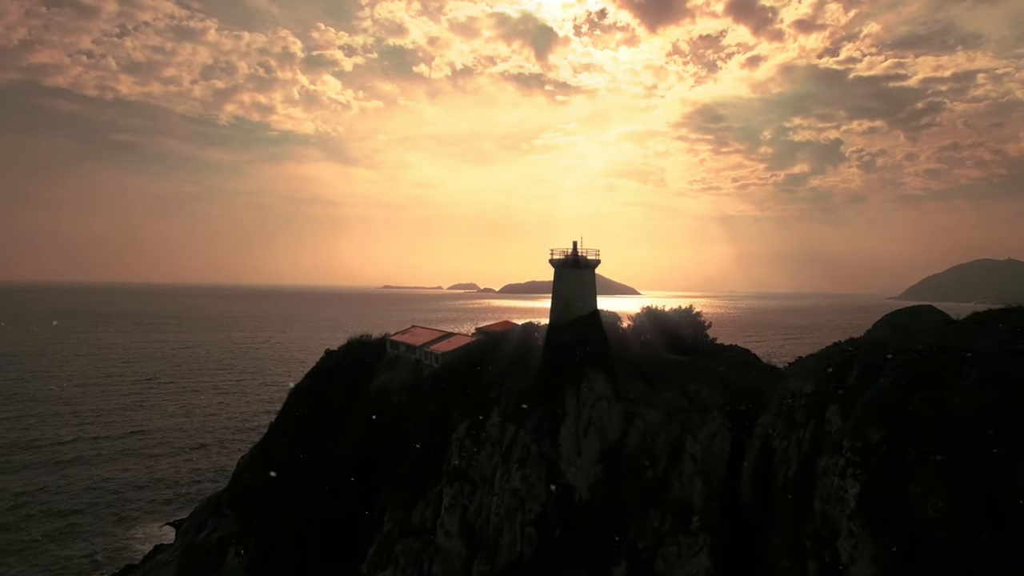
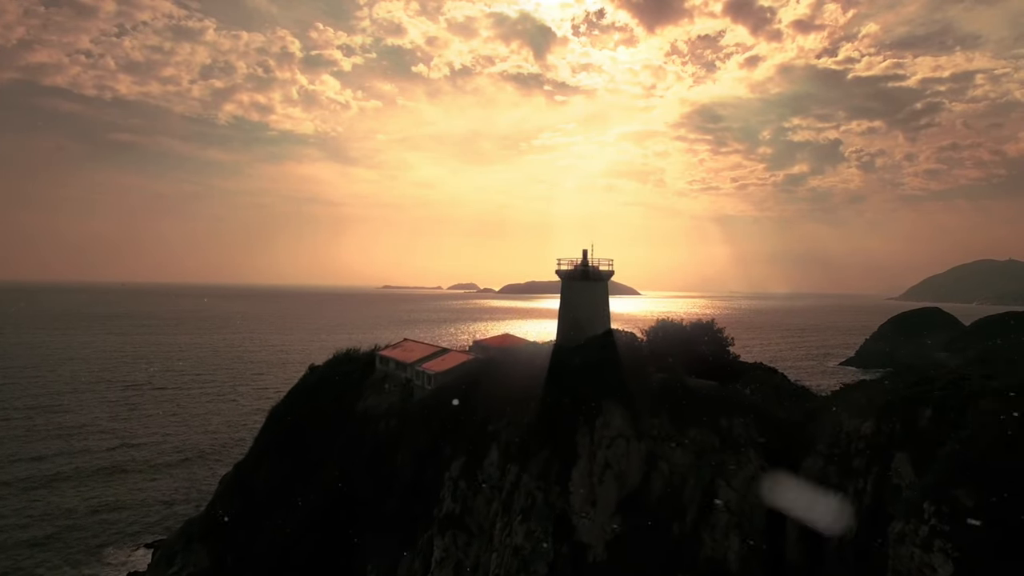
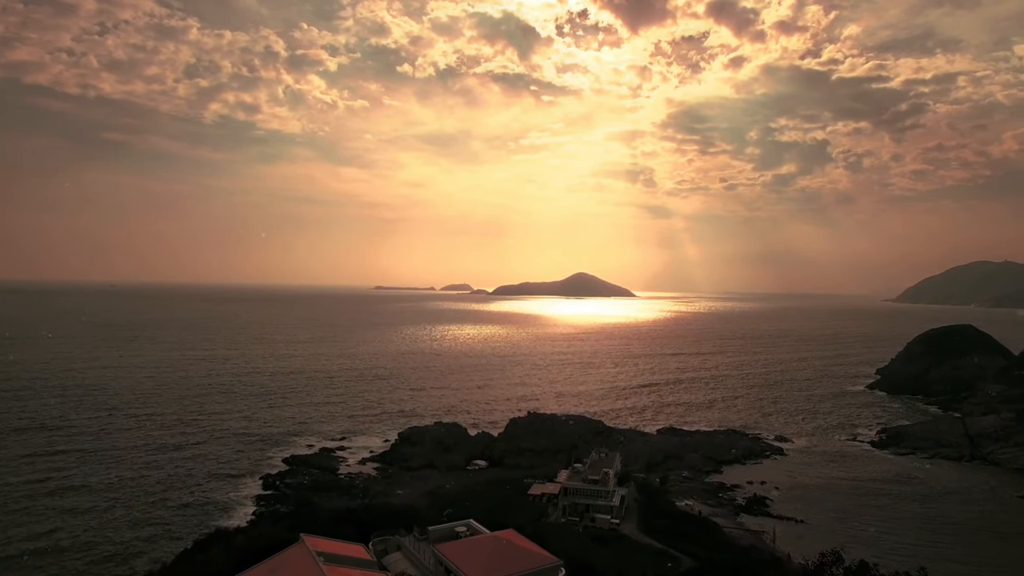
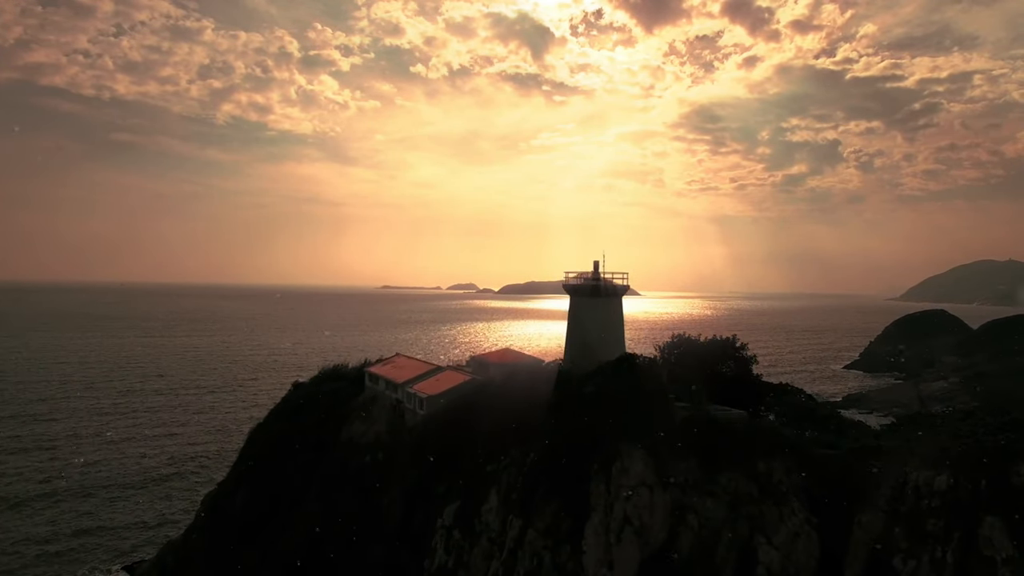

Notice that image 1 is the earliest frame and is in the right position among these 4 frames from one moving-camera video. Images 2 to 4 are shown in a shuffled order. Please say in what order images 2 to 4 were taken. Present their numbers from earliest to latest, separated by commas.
2, 4, 3
